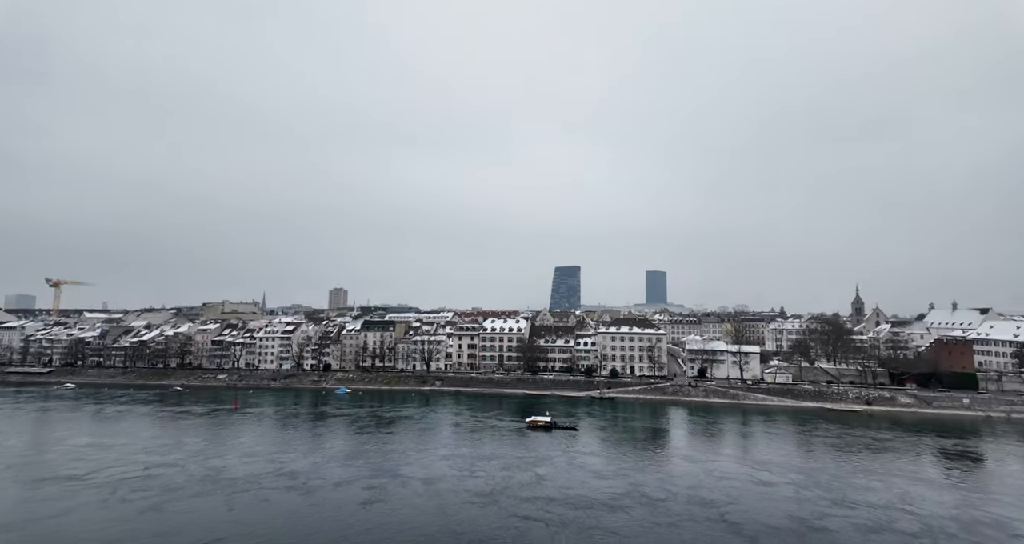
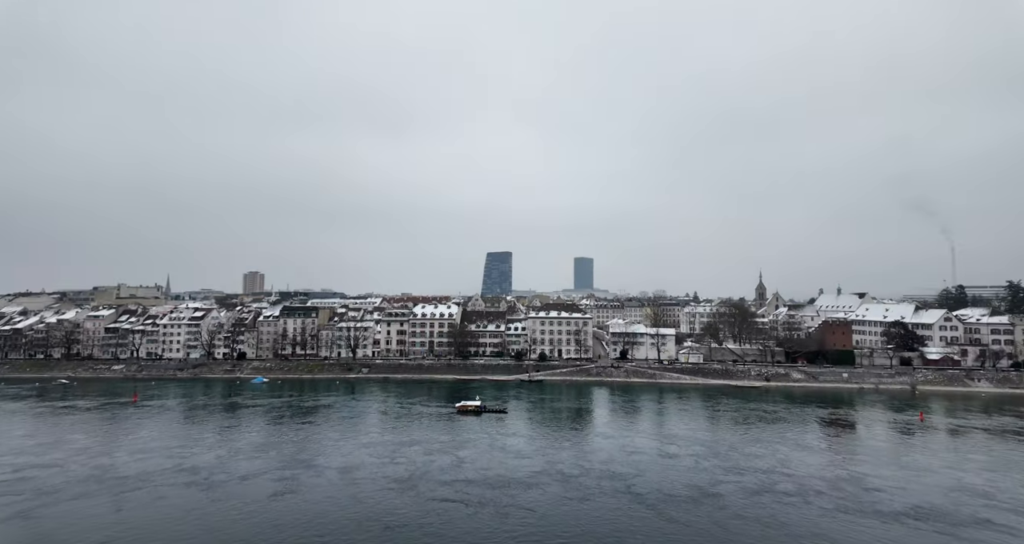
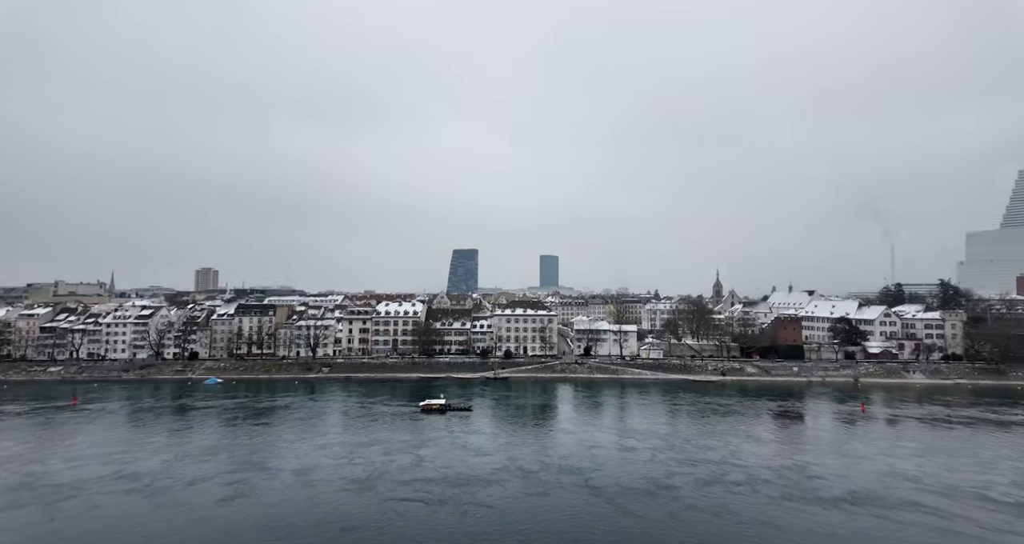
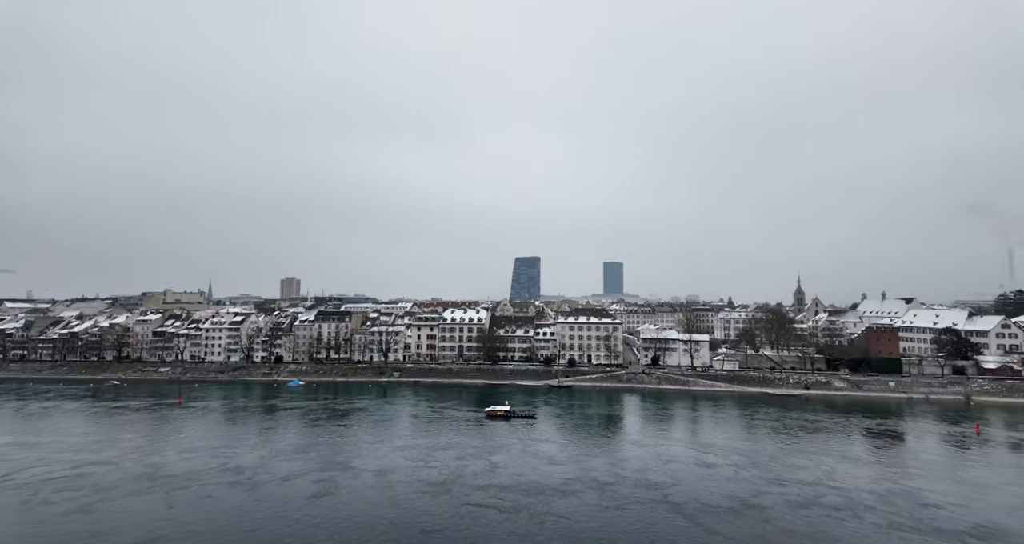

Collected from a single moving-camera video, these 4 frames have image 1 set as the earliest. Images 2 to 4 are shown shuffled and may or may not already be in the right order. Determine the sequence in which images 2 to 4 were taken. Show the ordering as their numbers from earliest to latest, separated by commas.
4, 2, 3
